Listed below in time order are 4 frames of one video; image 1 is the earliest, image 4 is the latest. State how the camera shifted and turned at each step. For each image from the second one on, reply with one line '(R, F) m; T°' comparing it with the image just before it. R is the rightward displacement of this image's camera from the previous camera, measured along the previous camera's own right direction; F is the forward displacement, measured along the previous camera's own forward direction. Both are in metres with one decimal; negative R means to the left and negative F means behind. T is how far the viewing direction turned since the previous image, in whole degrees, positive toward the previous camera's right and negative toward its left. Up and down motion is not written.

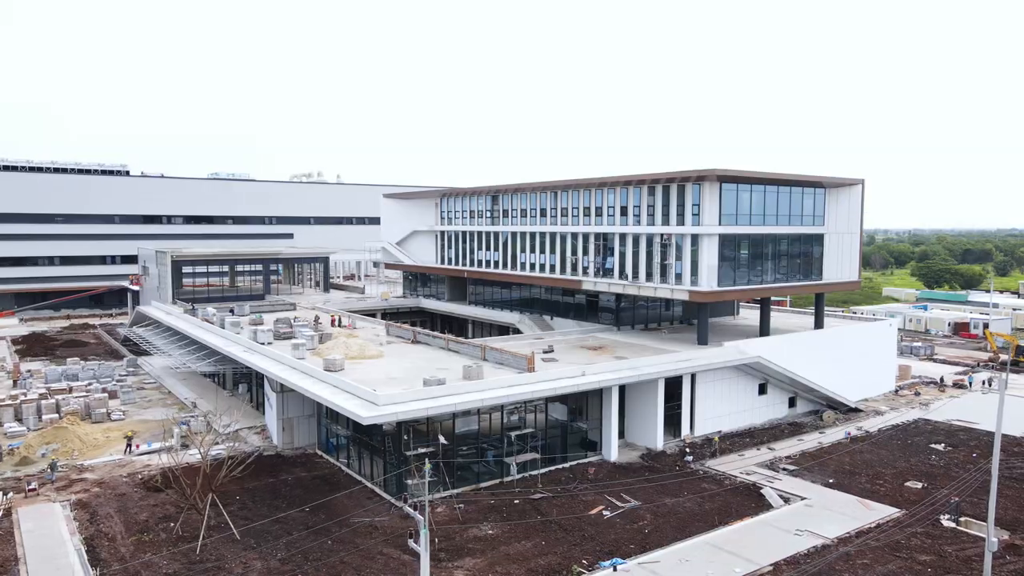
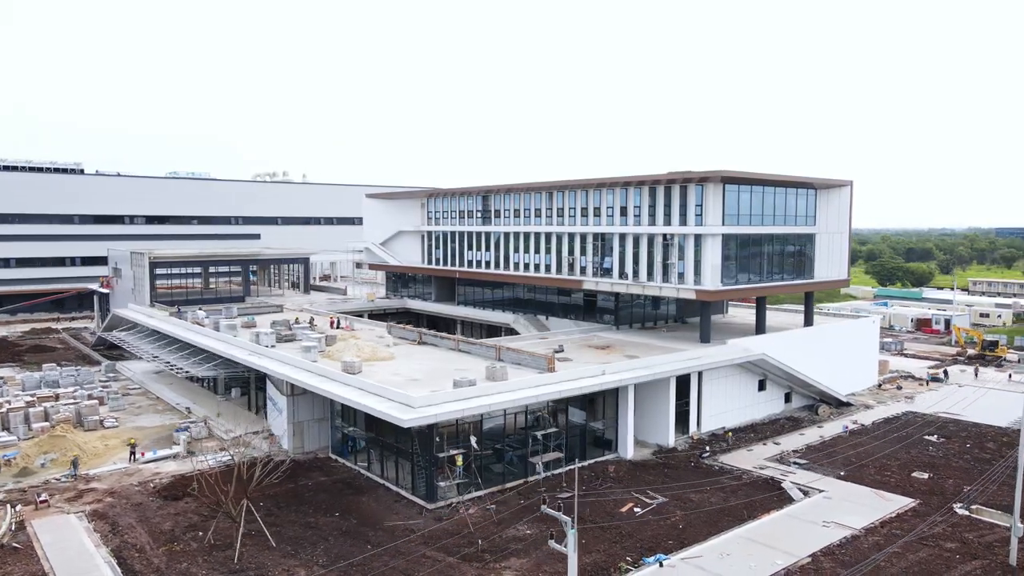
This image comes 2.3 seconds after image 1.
(-1.9, 0.0) m; +4°
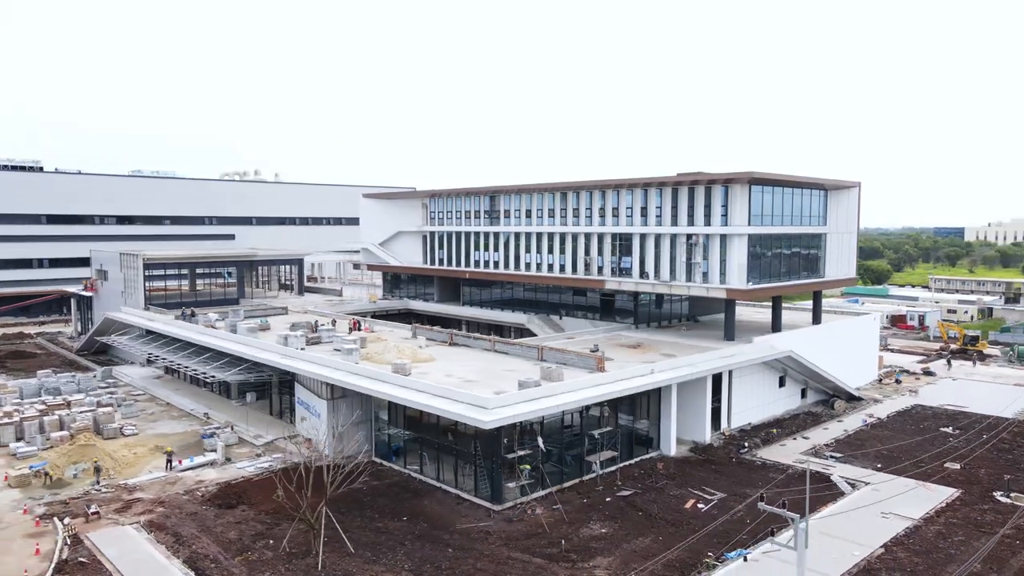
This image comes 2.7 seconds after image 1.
(-2.7, +0.1) m; +4°
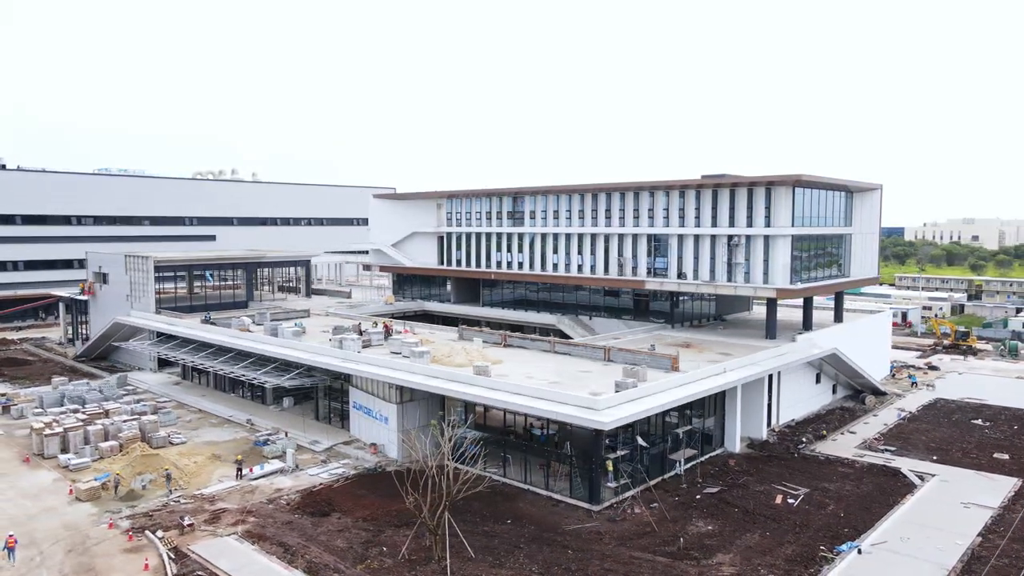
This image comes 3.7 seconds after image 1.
(-3.6, +0.1) m; +4°
